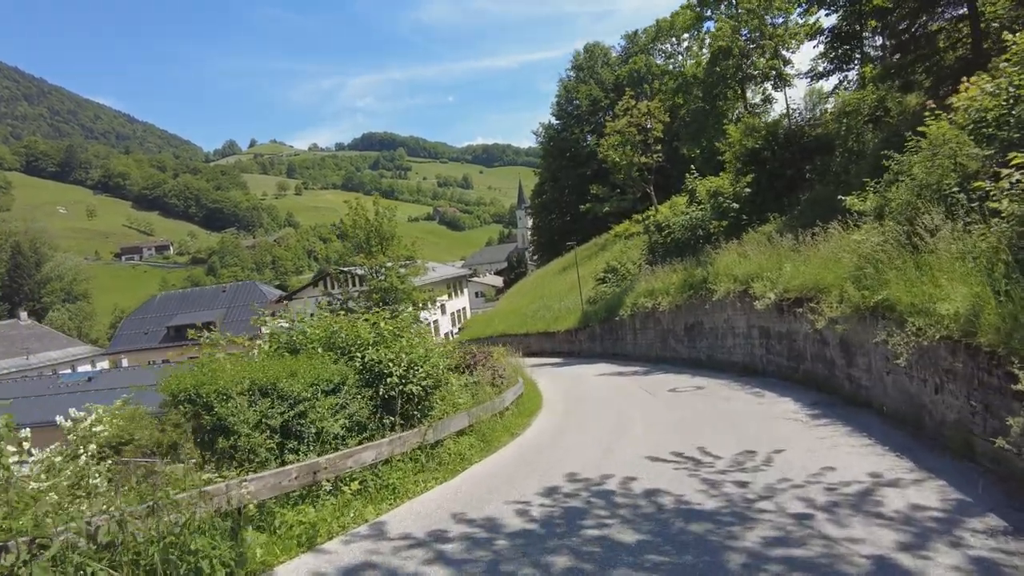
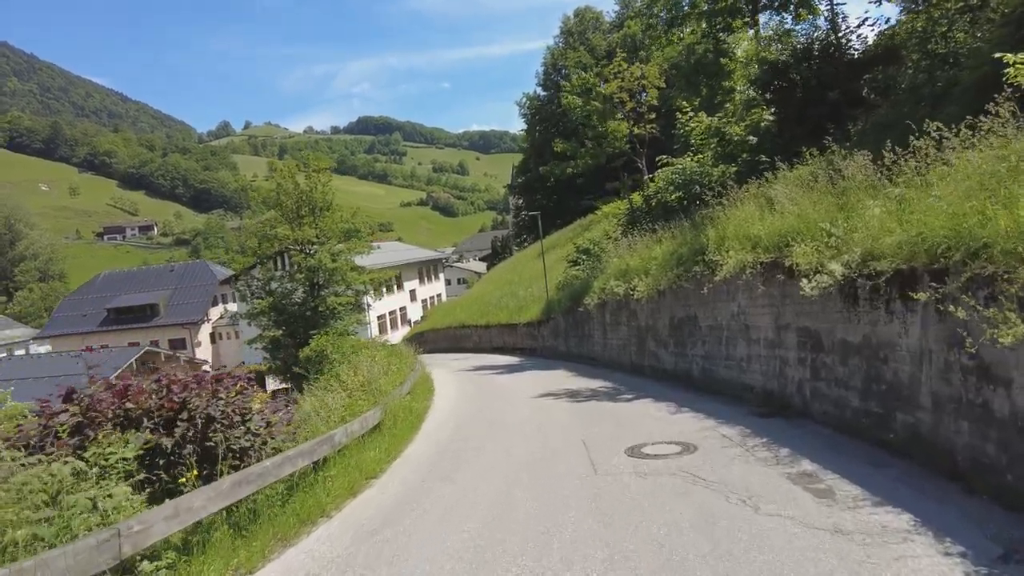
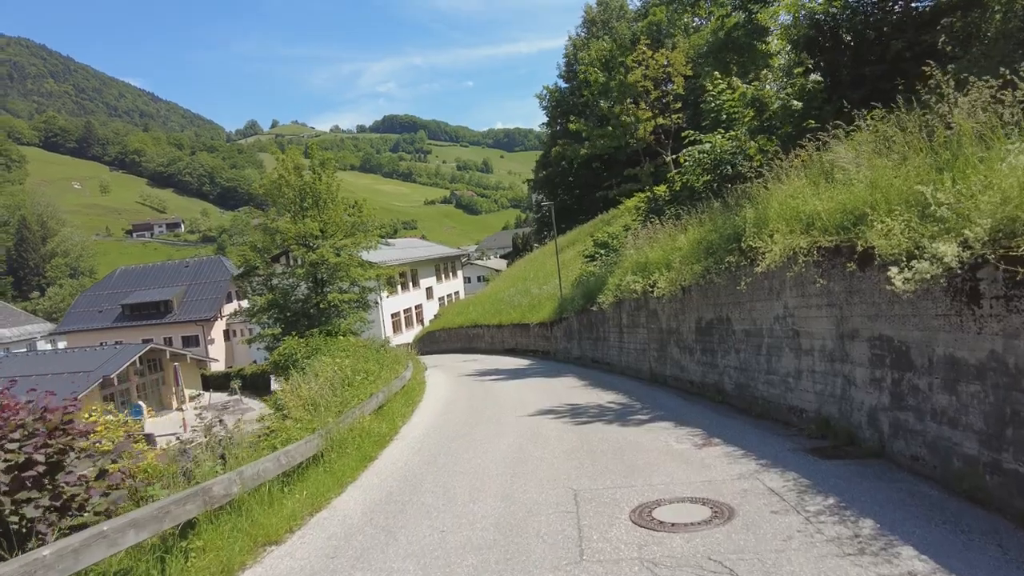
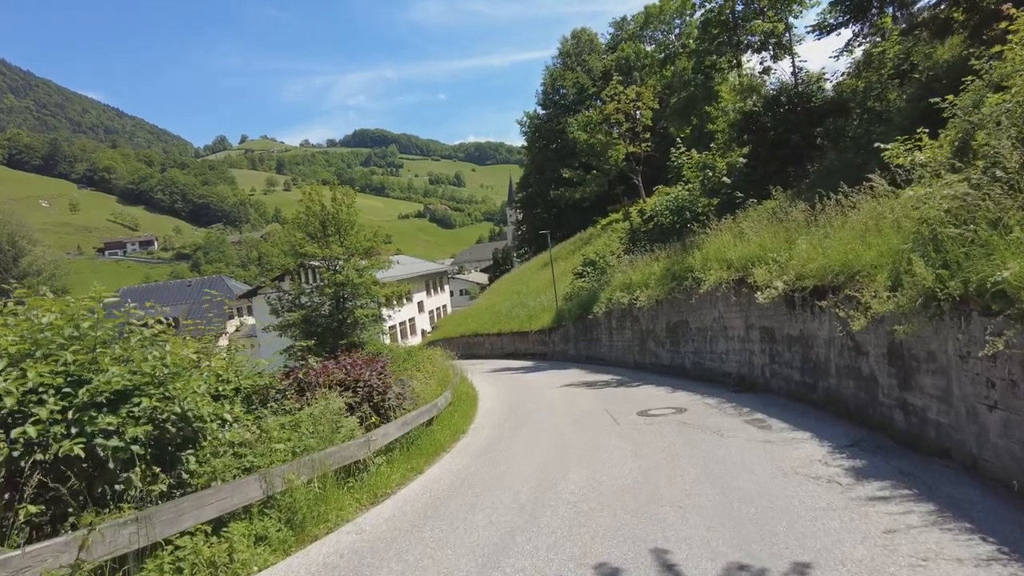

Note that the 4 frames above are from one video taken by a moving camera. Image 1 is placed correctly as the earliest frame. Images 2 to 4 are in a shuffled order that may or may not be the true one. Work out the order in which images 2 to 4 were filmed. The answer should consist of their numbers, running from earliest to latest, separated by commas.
4, 2, 3
